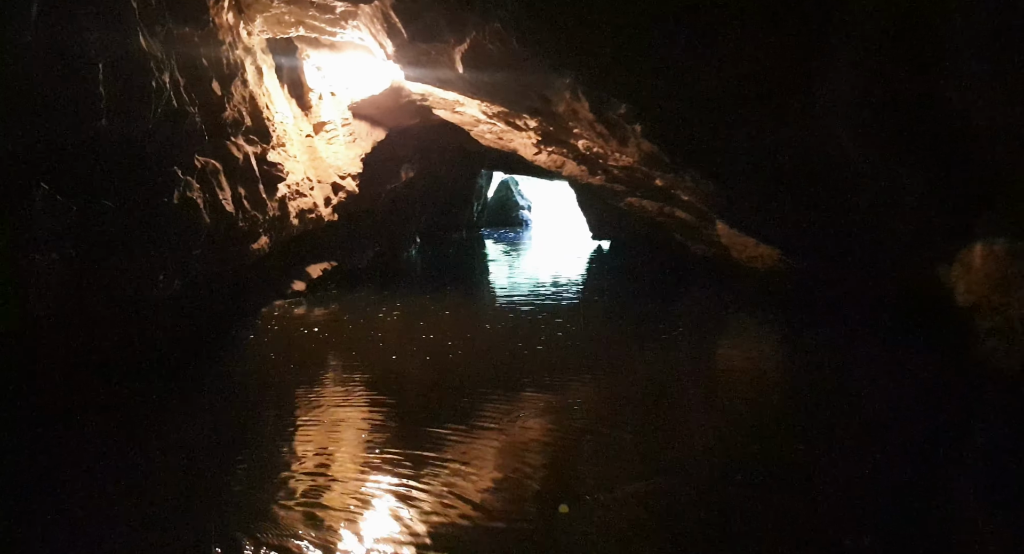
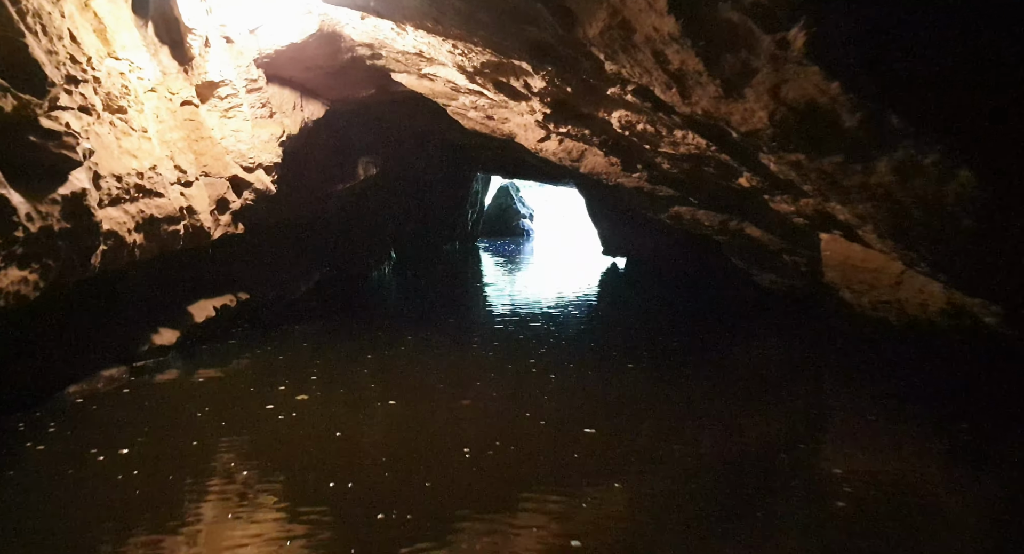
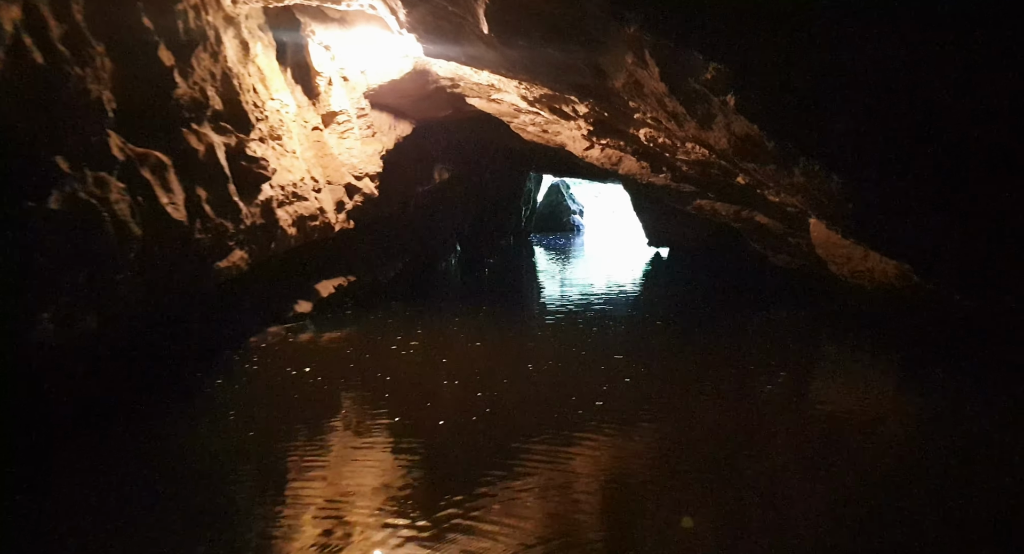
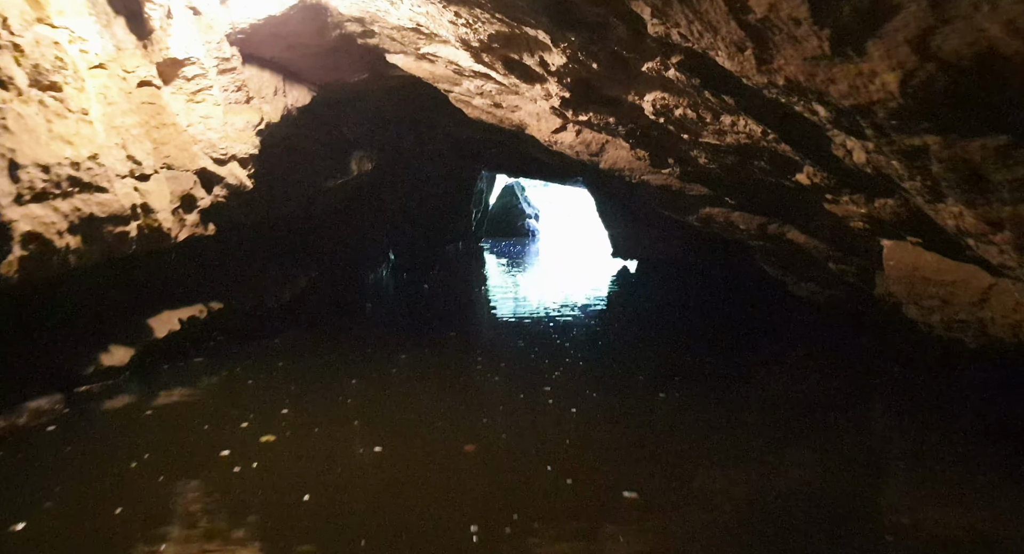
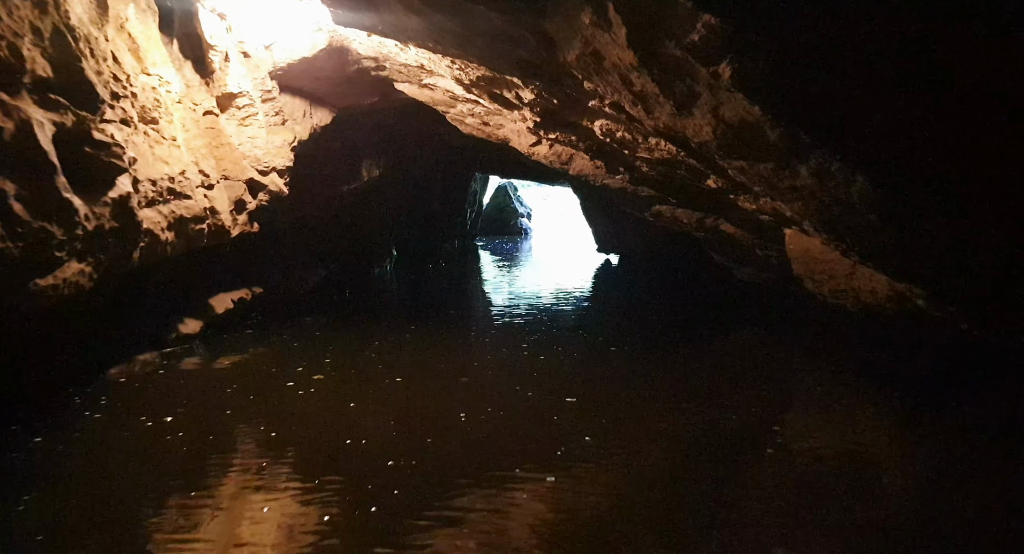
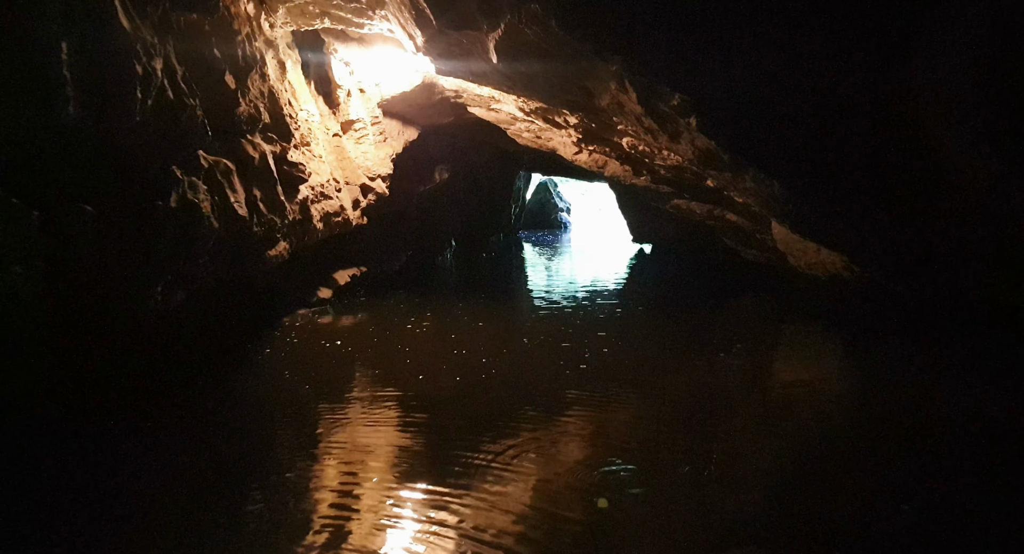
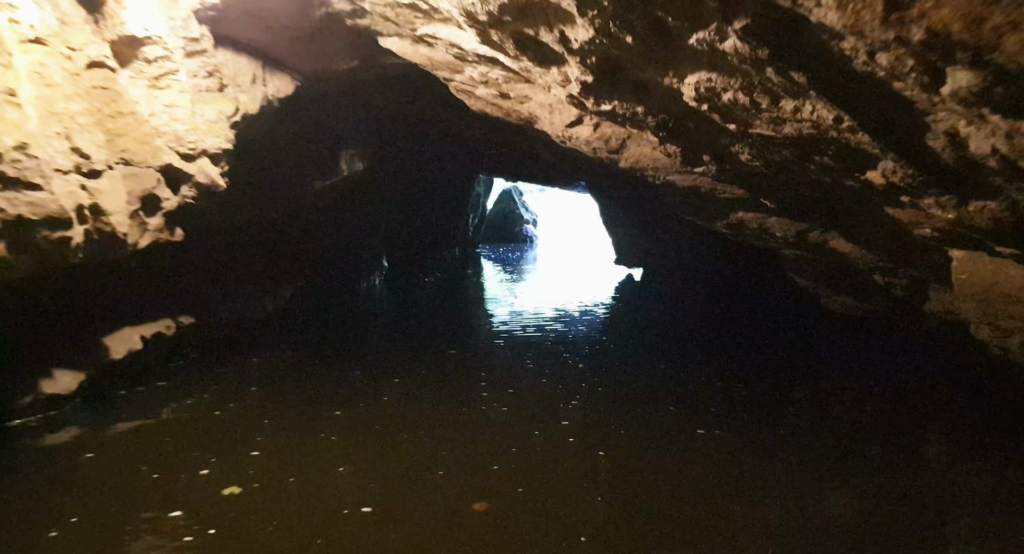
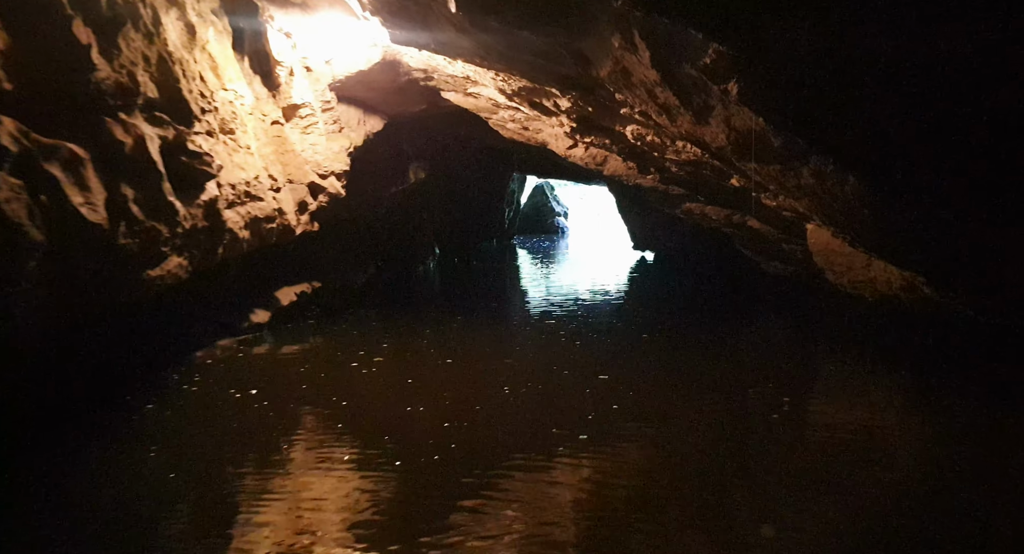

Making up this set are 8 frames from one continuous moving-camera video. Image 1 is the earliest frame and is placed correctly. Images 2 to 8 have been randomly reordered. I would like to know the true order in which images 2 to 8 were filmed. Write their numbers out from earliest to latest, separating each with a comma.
6, 3, 8, 5, 2, 4, 7
